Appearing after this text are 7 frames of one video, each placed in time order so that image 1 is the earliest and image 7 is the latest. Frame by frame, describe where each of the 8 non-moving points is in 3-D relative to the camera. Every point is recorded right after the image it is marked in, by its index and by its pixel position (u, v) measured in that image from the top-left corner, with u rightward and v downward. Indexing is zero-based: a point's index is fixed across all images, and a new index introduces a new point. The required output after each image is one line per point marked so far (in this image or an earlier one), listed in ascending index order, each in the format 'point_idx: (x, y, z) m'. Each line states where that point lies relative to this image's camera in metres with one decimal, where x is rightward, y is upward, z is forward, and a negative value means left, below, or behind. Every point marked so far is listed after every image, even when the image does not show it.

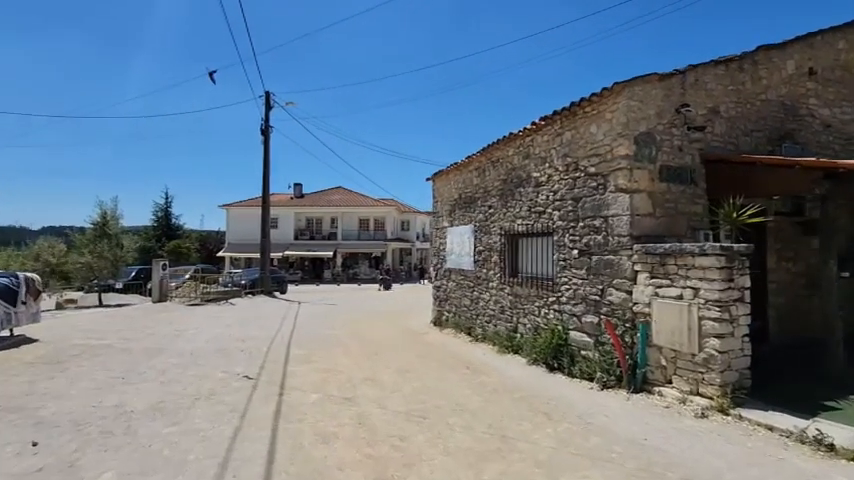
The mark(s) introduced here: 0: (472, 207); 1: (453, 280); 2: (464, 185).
0: (+1.4, +1.0, +13.6) m
1: (+0.9, -1.4, +14.8) m
2: (+1.2, +1.8, +14.2) m
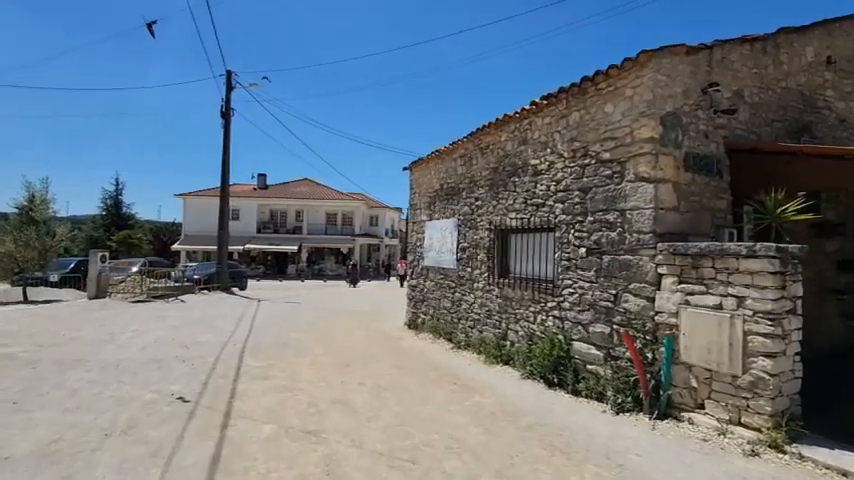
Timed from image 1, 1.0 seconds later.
0: (+0.8, +1.1, +12.3) m
1: (+0.2, -1.2, +13.5) m
2: (+0.6, +1.9, +12.8) m
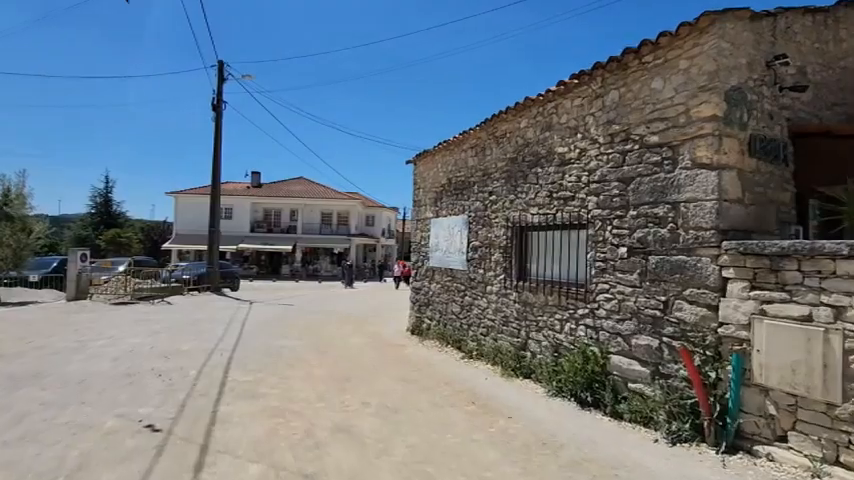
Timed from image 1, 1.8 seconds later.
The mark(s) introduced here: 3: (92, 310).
0: (+1.0, +1.2, +11.2) m
1: (+0.3, -1.2, +12.4) m
2: (+0.8, +2.0, +11.8) m
3: (-12.2, -2.6, +16.1) m
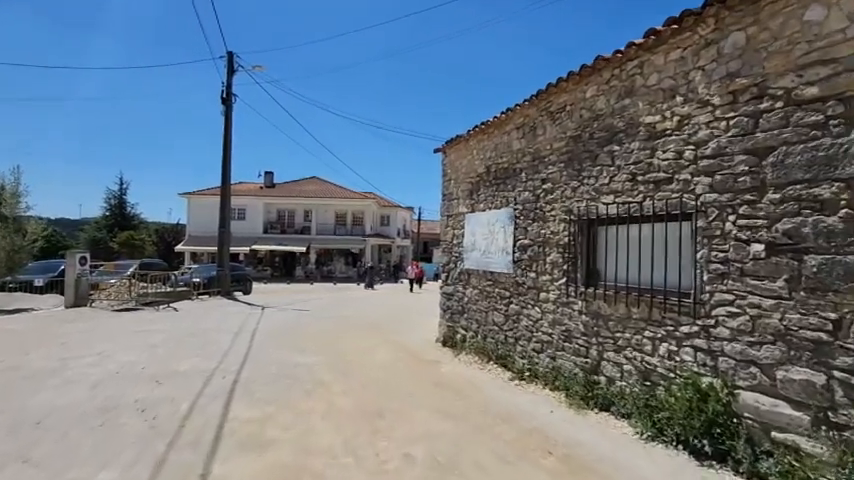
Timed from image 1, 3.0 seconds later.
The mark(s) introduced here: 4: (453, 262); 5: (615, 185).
0: (+1.8, +1.2, +9.5) m
1: (+1.2, -1.1, +10.7) m
2: (+1.6, +2.0, +10.0) m
3: (-11.3, -2.6, +14.7) m
4: (+0.7, -0.6, +11.9) m
5: (+2.9, +0.9, +6.7) m
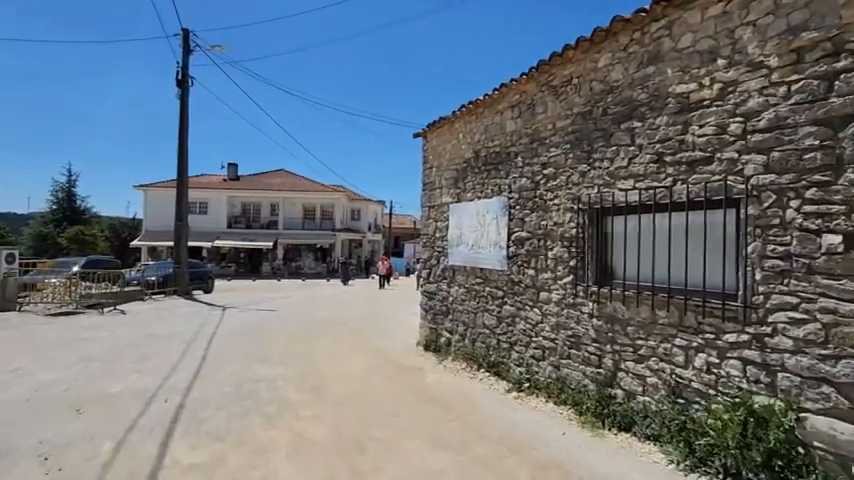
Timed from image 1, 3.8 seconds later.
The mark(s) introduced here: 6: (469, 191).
0: (+1.5, +1.4, +8.5) m
1: (+0.8, -1.0, +9.7) m
2: (+1.2, +2.1, +9.0) m
3: (-11.9, -2.5, +12.8) m
4: (+0.2, -0.4, +10.8) m
5: (+2.7, +1.0, +5.8) m
6: (+0.9, +1.1, +9.6) m
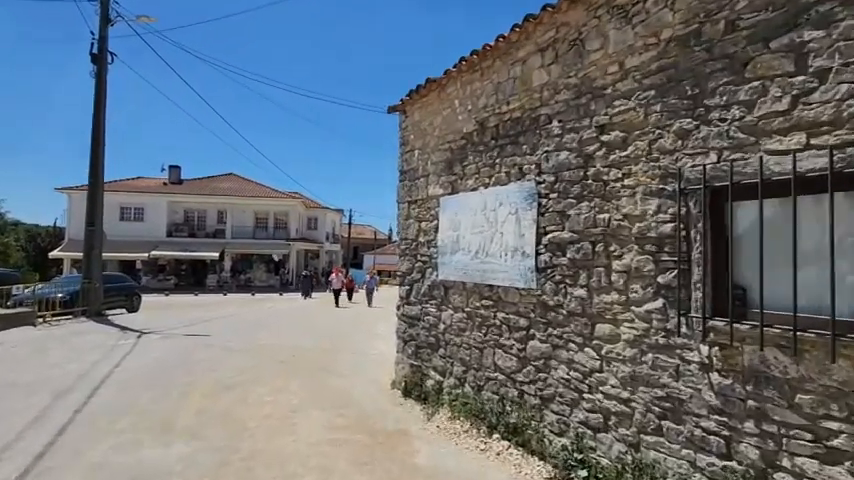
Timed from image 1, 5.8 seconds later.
0: (+1.3, +1.3, +5.8) m
1: (+0.5, -1.1, +6.9) m
2: (+1.1, +2.1, +6.3) m
3: (-12.4, -2.6, +8.8) m
4: (-0.1, -0.5, +8.0) m
5: (+2.8, +1.0, +3.2) m
6: (+0.7, +1.0, +6.9) m
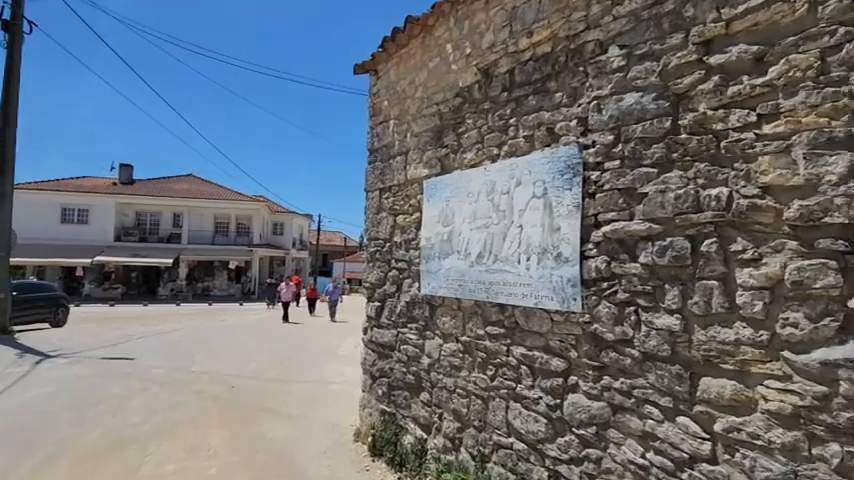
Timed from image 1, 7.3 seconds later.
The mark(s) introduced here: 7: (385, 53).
0: (+1.2, +1.3, +3.8) m
1: (+0.3, -1.1, +4.8) m
2: (+0.9, +2.1, +4.3) m
3: (-12.7, -2.5, +5.8) m
4: (-0.4, -0.5, +5.8) m
5: (+2.9, +1.0, +1.3) m
6: (+0.5, +1.0, +4.8) m
7: (-0.6, +2.7, +6.3) m
